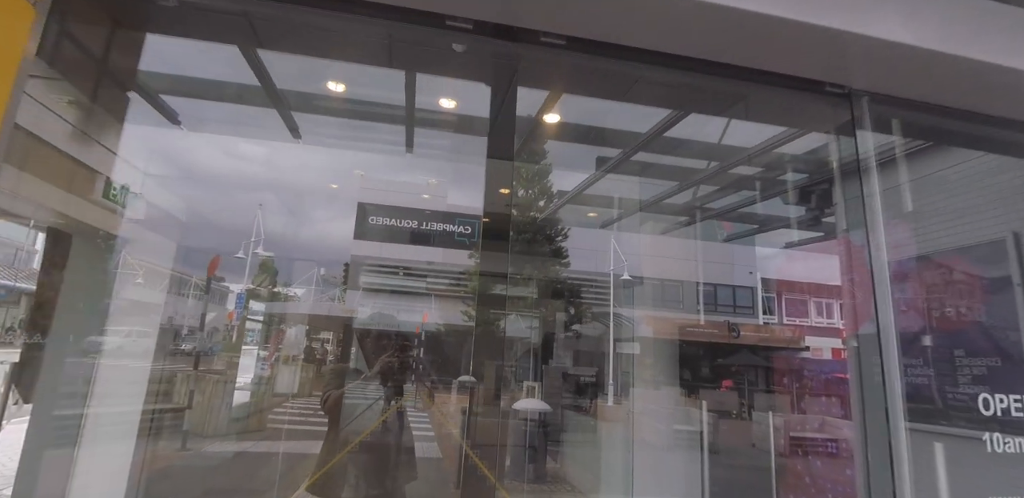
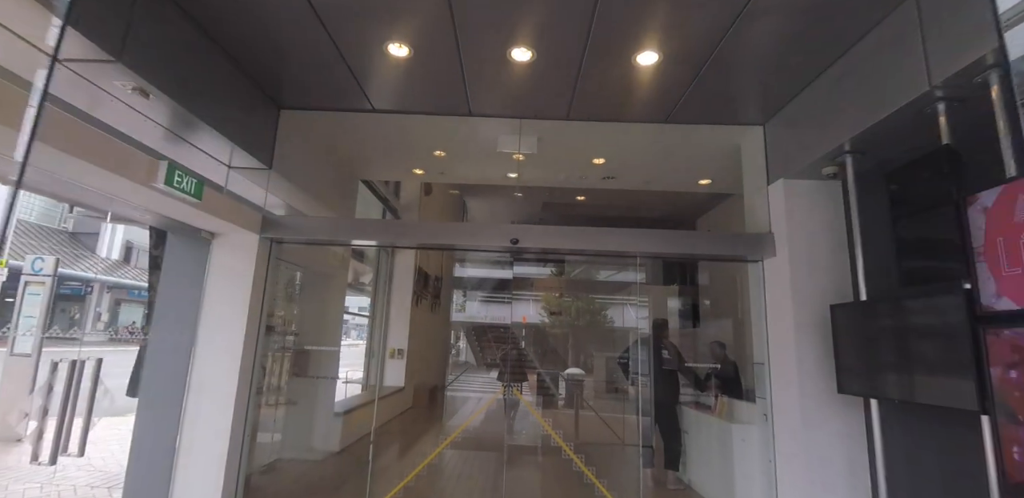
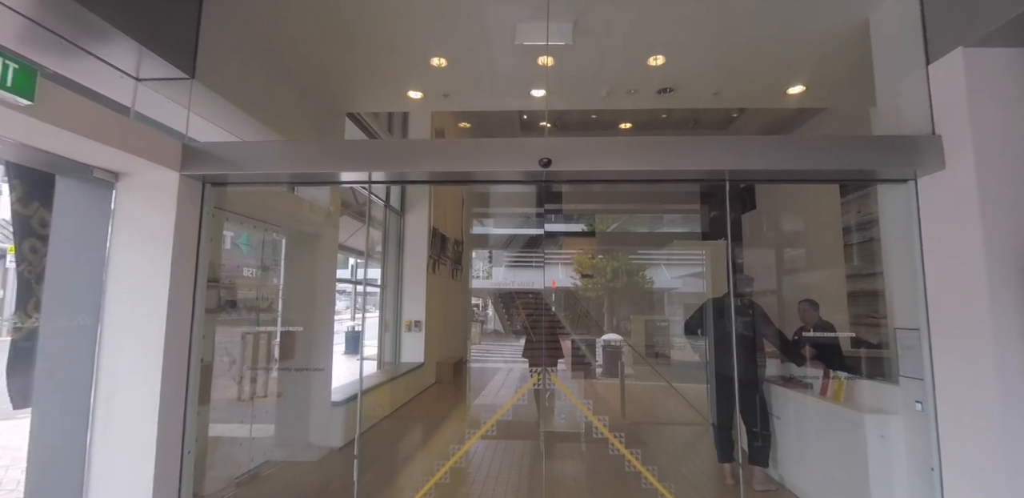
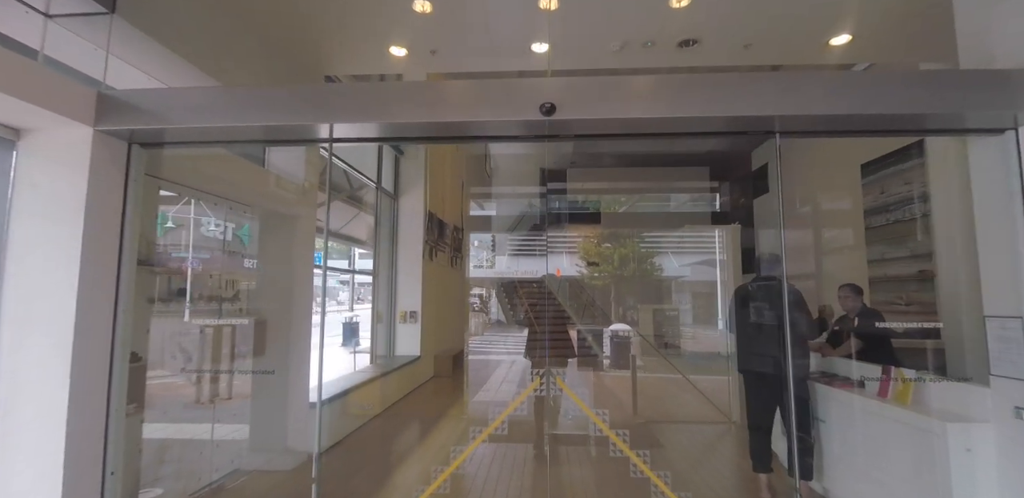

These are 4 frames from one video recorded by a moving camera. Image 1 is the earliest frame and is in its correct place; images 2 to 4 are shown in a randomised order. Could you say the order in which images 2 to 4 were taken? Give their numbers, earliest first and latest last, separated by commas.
2, 3, 4
